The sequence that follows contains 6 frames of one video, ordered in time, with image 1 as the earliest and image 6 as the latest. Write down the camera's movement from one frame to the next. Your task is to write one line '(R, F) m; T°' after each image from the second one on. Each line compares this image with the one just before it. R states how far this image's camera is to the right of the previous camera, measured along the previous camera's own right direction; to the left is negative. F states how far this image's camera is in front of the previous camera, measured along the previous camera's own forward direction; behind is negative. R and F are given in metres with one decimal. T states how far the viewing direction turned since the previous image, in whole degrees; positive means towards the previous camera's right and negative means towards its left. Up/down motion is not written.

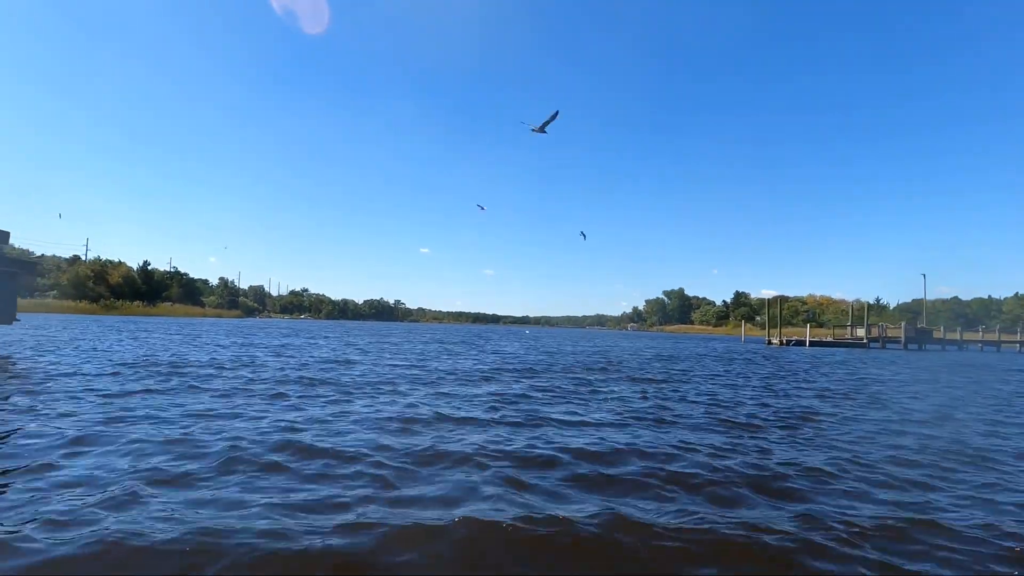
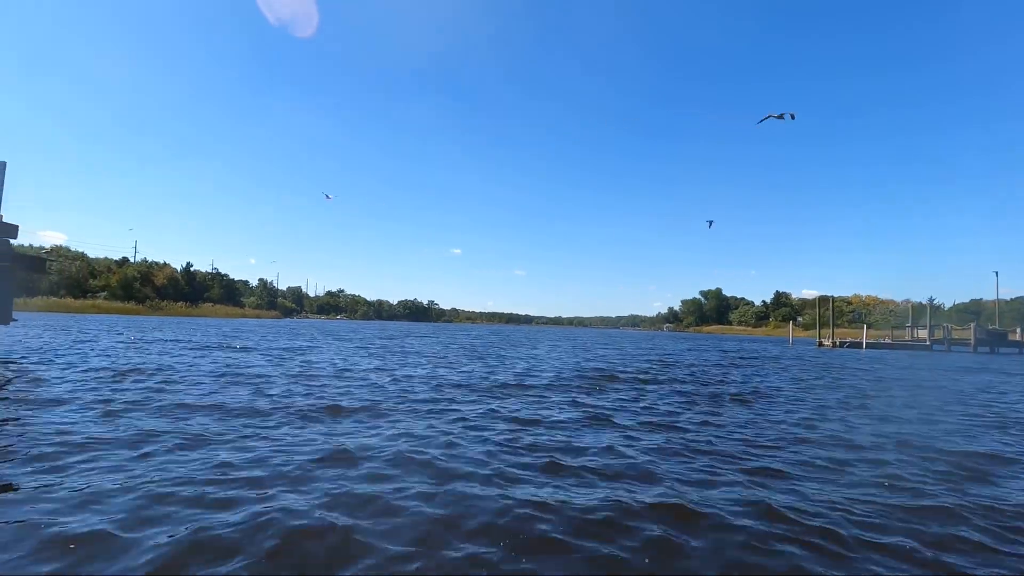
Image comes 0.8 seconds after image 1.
(0.0, +0.7) m; -3°
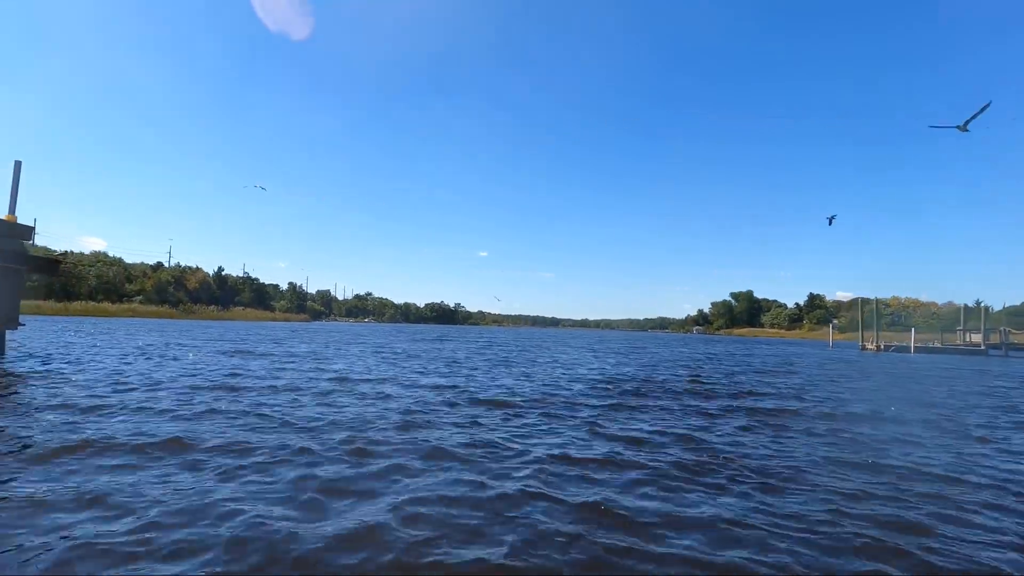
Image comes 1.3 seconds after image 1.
(-0.1, +0.5) m; -3°
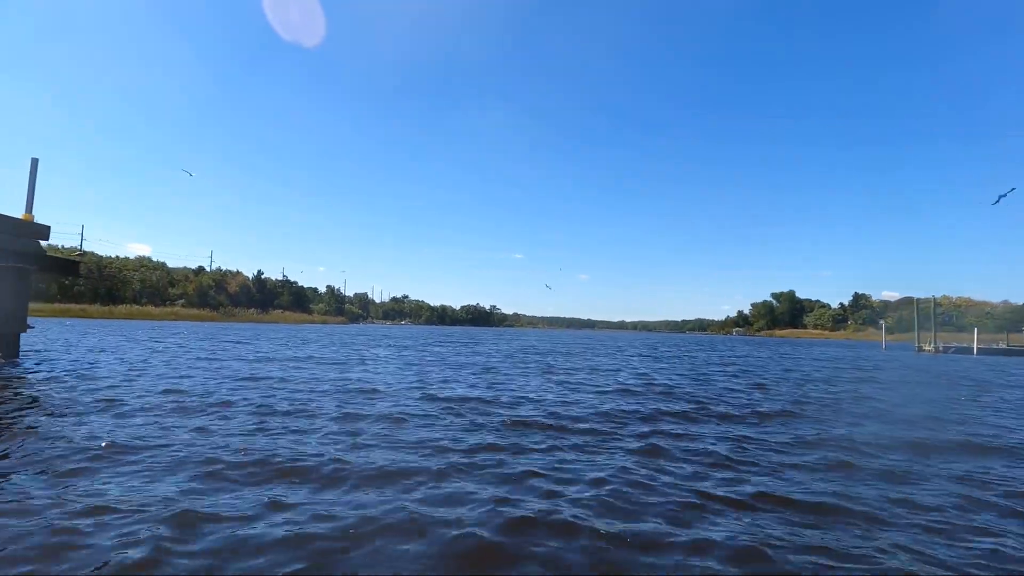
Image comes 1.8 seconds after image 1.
(0.0, +0.5) m; -3°
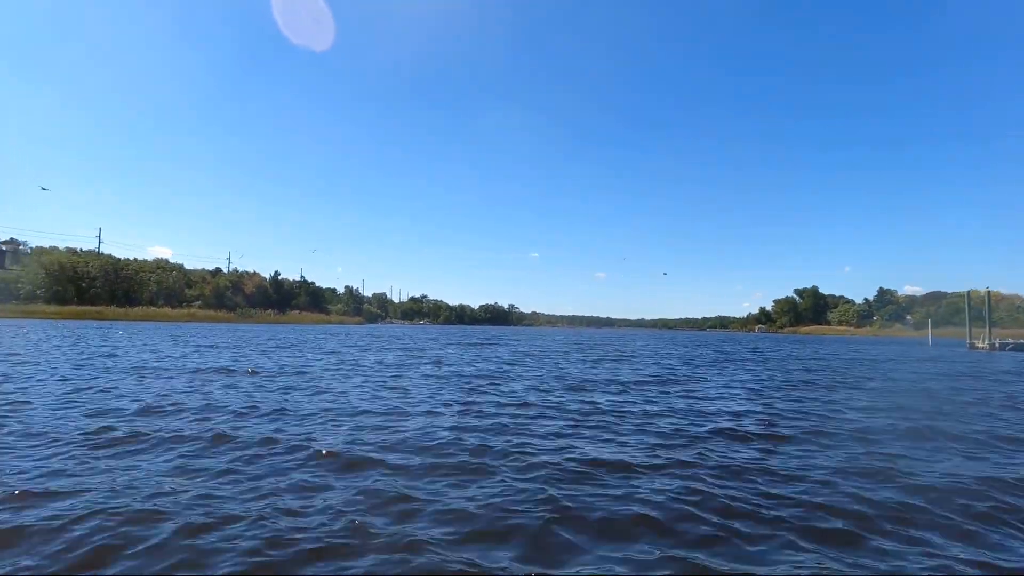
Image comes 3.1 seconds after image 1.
(-0.1, +1.2) m; -2°
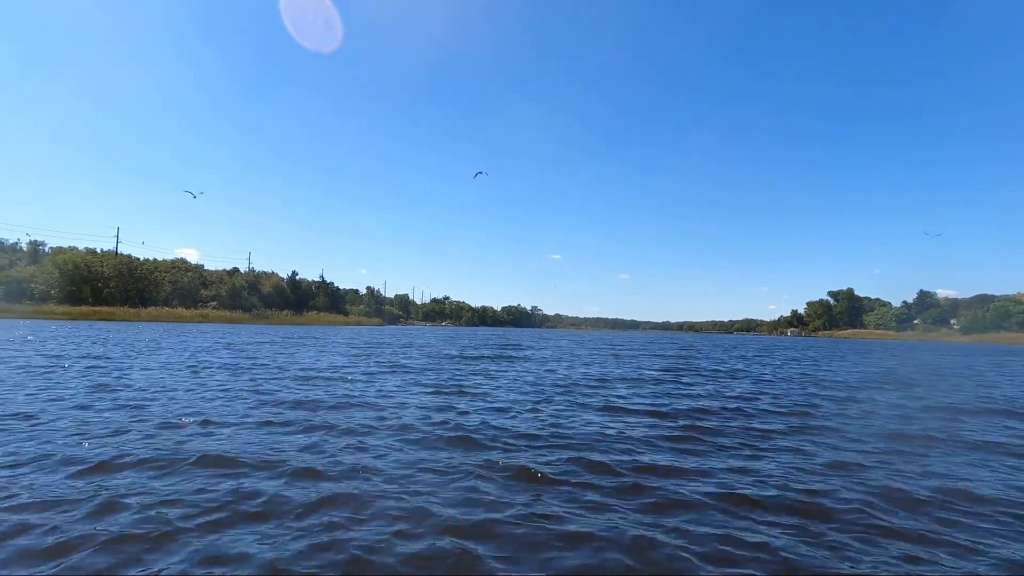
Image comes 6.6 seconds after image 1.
(-0.6, +3.5) m; -2°
